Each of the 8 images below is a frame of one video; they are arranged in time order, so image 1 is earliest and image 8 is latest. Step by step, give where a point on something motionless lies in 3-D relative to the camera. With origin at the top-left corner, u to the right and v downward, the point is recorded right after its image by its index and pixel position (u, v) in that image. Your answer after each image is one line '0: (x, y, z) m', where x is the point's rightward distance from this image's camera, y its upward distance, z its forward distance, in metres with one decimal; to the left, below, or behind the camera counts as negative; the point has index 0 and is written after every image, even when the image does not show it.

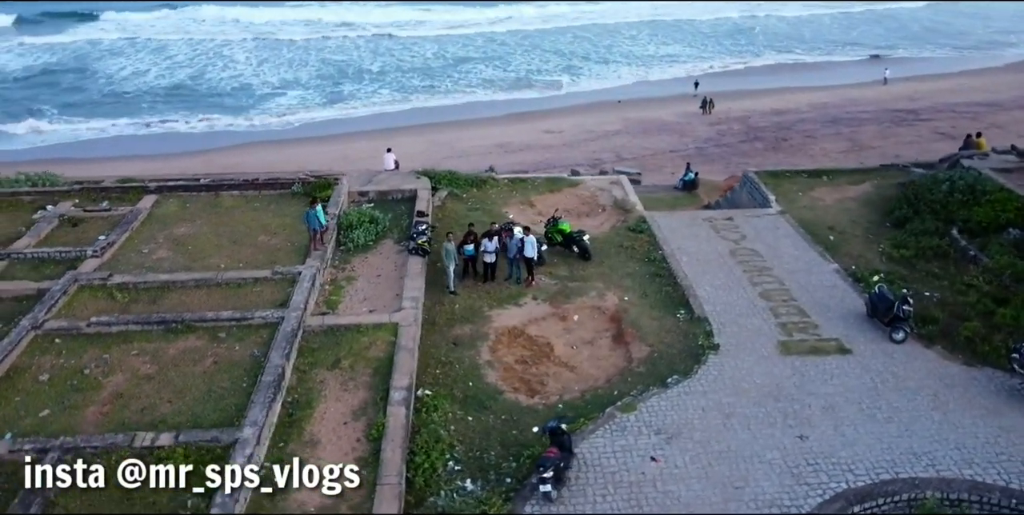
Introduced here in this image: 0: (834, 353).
0: (+4.2, -1.2, +10.6) m
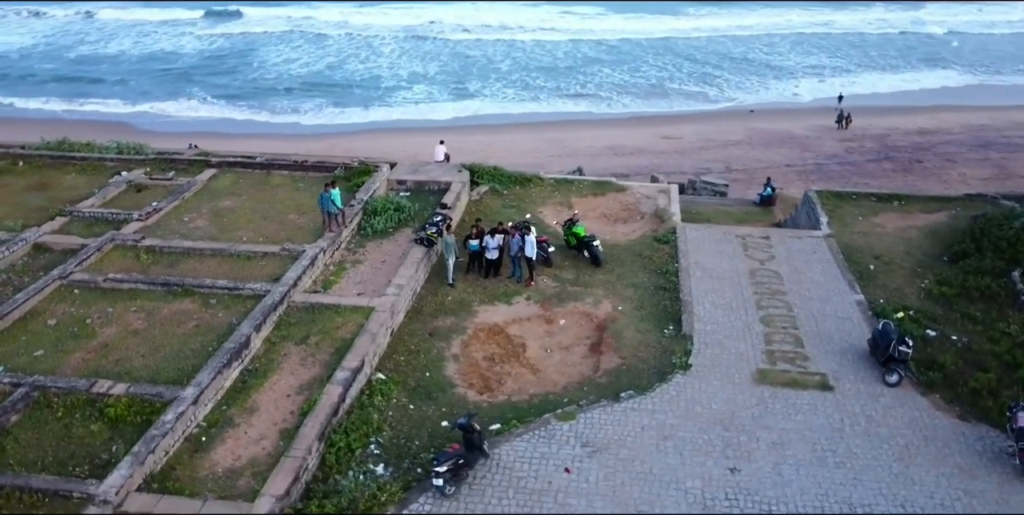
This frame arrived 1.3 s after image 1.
0: (+3.7, -1.6, +9.8) m
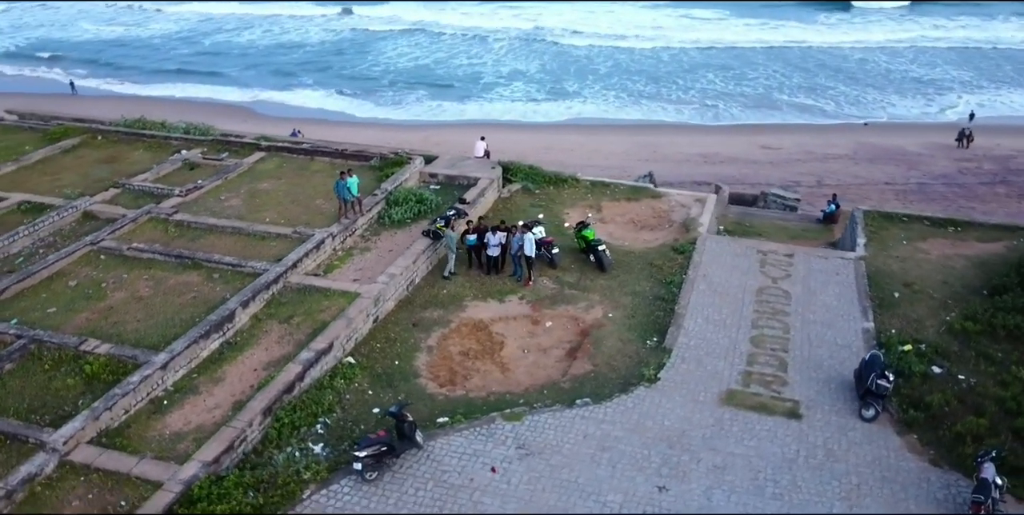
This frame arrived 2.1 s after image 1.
0: (+3.1, -1.8, +9.4) m
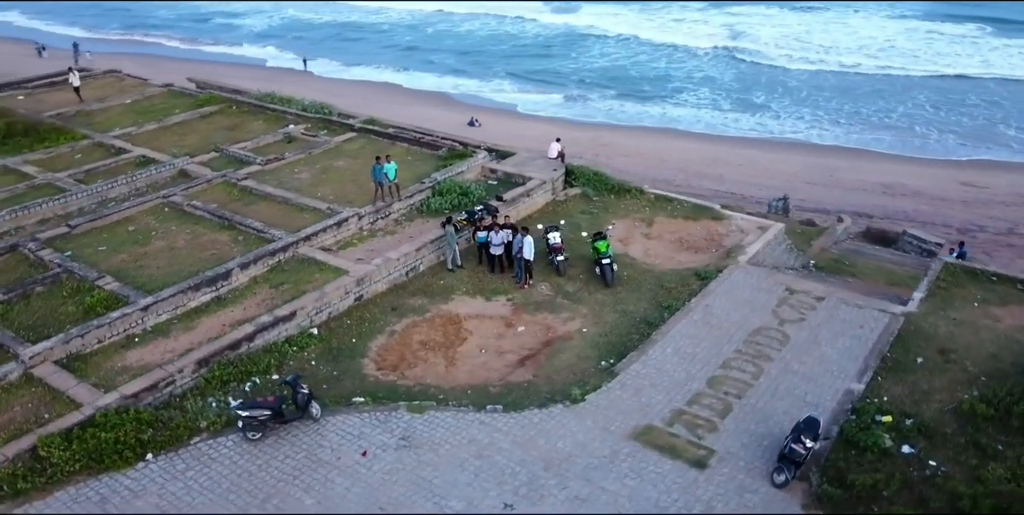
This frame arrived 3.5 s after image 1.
0: (+1.9, -2.2, +8.7) m
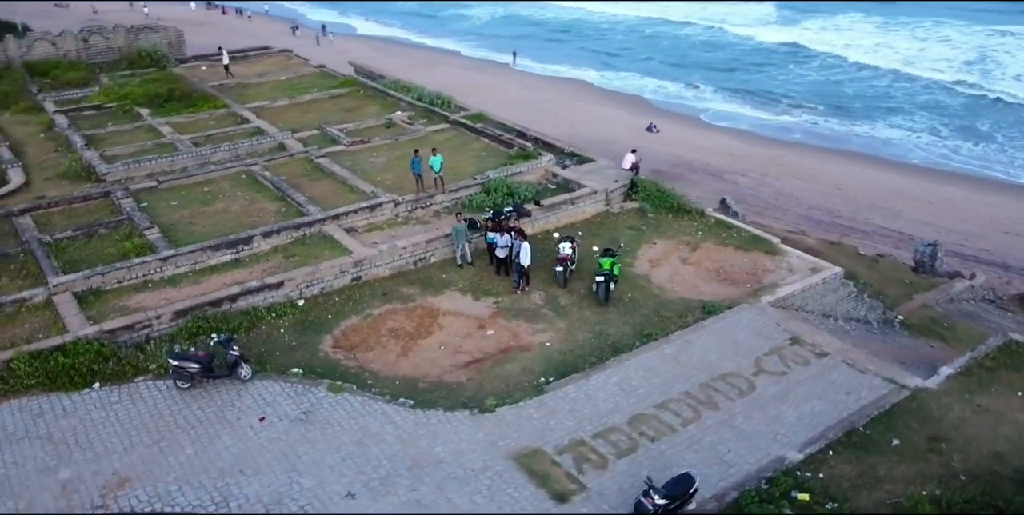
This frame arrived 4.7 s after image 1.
0: (+0.4, -2.4, +8.3) m
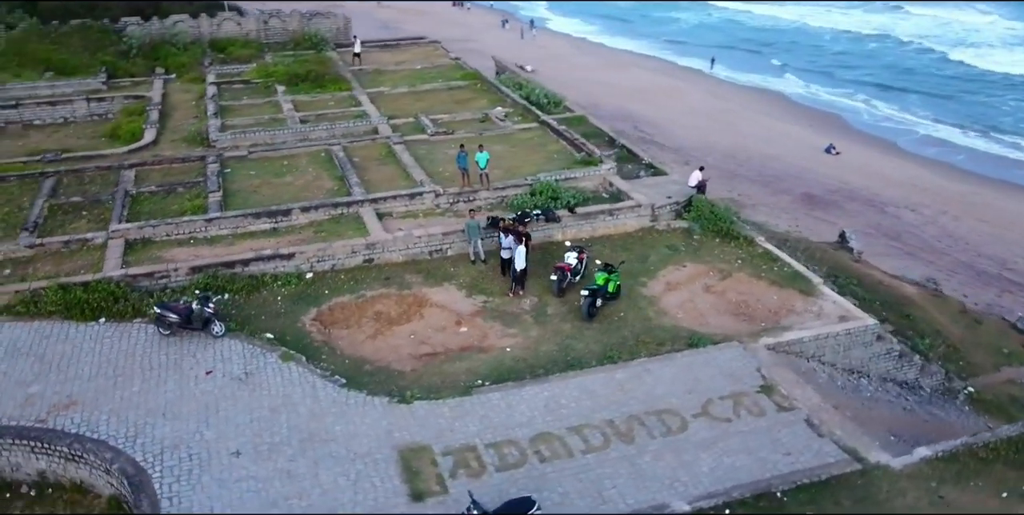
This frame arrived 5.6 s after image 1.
0: (-1.0, -2.4, +8.4) m
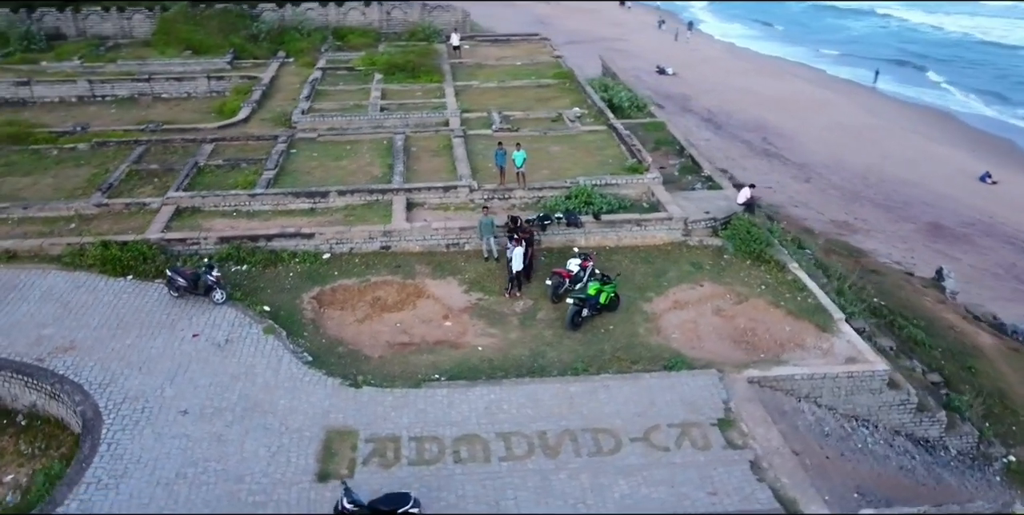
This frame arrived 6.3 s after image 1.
0: (-2.0, -2.3, +8.7) m
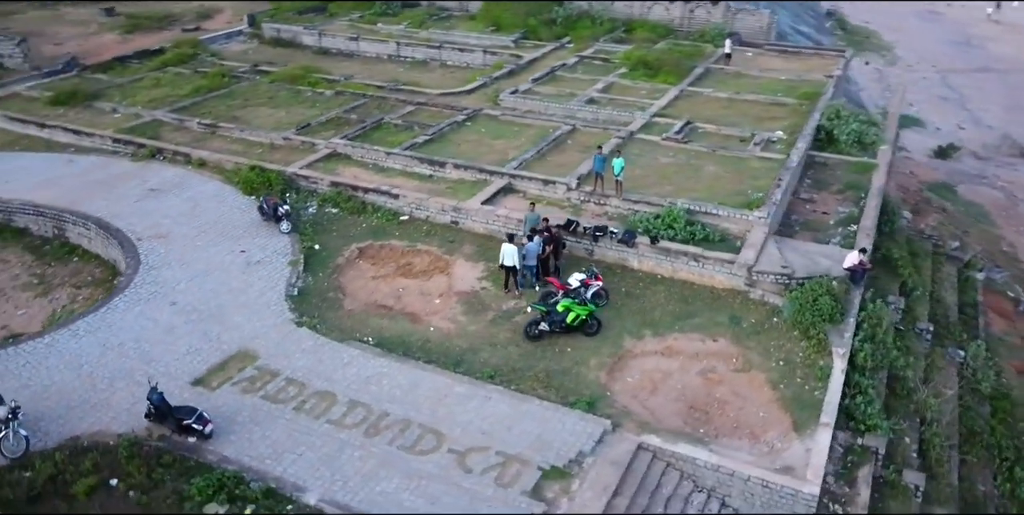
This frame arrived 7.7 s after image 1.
0: (-3.9, -1.5, +10.1) m
